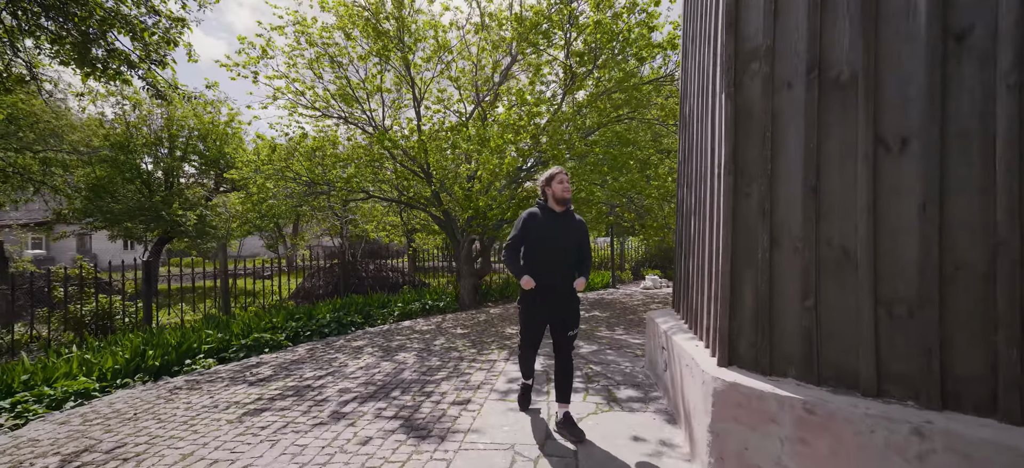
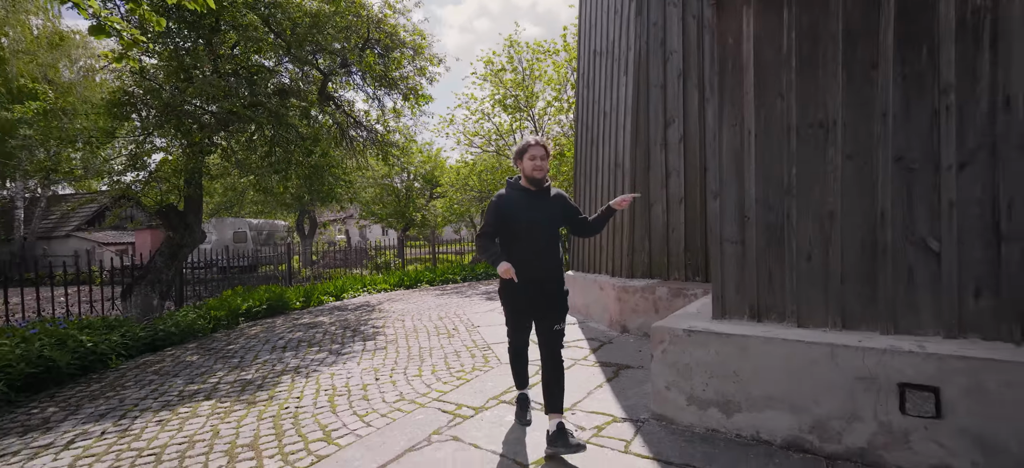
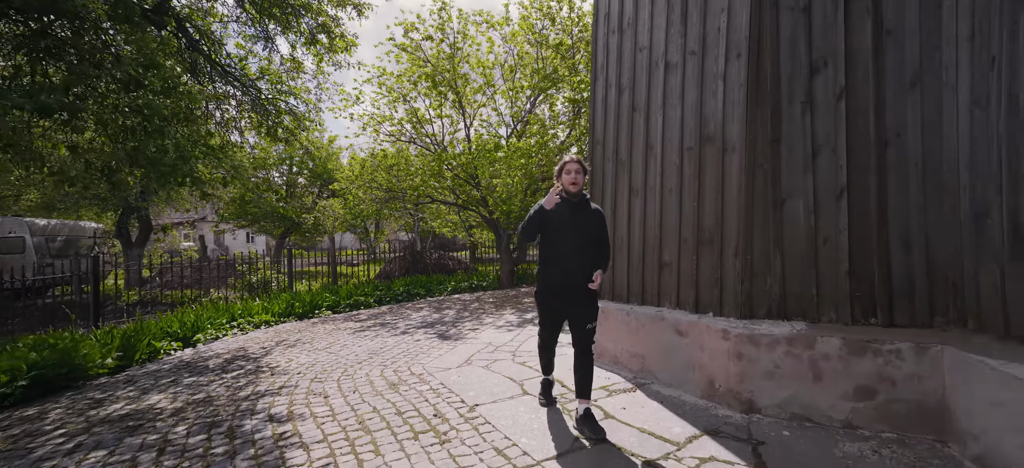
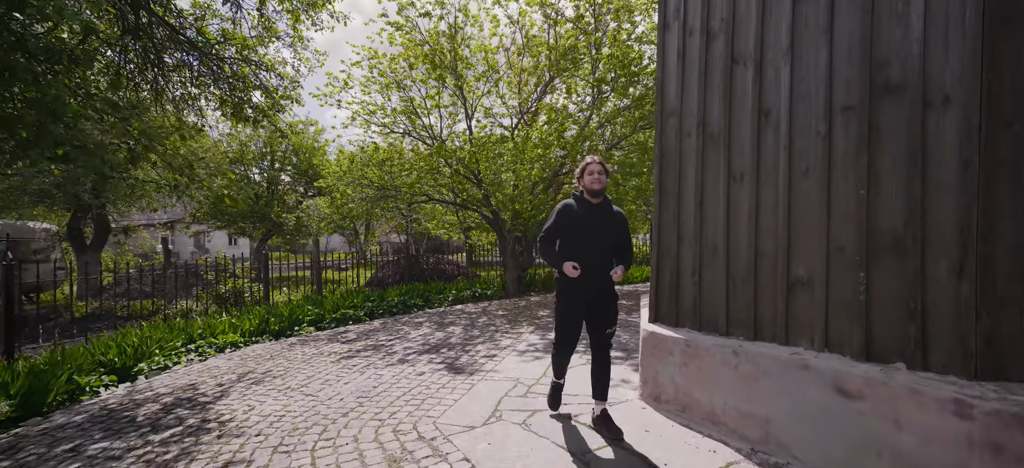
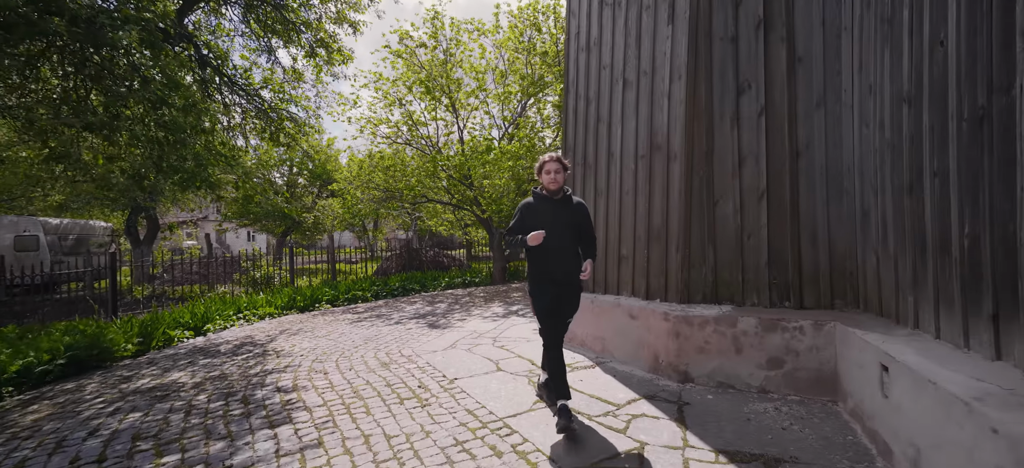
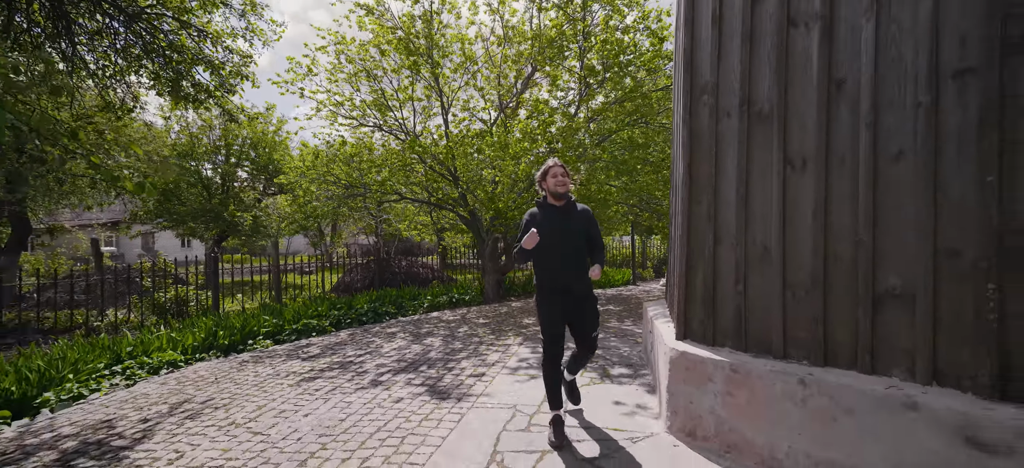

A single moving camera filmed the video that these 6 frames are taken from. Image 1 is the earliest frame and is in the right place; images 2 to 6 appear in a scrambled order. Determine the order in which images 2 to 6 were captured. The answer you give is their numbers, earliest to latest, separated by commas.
6, 4, 3, 5, 2
